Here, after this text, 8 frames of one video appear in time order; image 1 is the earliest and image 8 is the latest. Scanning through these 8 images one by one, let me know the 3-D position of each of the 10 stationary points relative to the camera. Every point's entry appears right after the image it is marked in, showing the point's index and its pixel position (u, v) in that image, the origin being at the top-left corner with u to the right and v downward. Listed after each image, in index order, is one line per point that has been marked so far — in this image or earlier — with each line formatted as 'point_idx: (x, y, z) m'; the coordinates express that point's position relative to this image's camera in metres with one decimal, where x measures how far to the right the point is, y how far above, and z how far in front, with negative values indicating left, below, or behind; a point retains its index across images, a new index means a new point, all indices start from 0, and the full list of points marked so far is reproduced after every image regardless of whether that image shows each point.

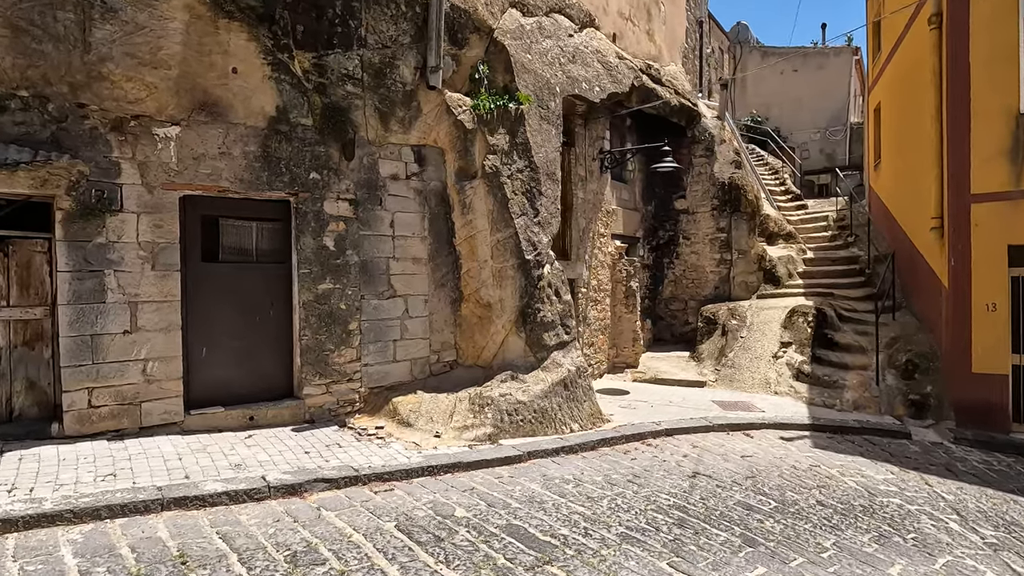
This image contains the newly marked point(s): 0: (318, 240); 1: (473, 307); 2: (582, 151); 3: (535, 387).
0: (-2.0, +0.5, +5.5) m
1: (-0.5, -0.2, +6.5) m
2: (+1.2, +2.3, +9.2) m
3: (+0.2, -1.1, +6.1) m
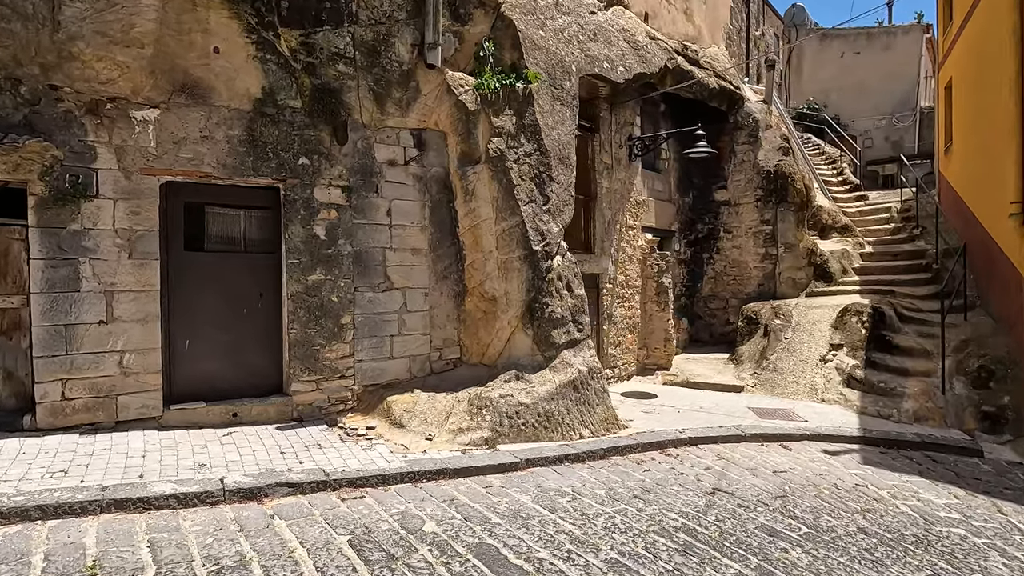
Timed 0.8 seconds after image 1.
0: (-2.0, +0.6, +5.3) m
1: (-0.4, -0.2, +6.0) m
2: (+1.5, +2.4, +8.7) m
3: (+0.3, -1.0, +5.6) m
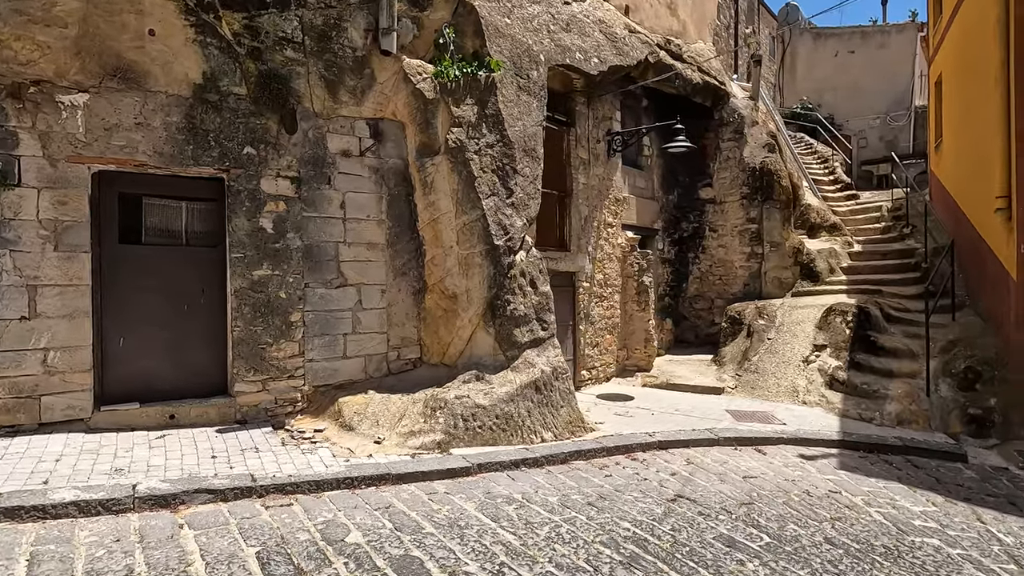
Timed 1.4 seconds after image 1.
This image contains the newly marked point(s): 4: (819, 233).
0: (-2.4, +0.6, +5.0) m
1: (-0.8, -0.1, +5.8) m
2: (+1.1, +2.4, +8.4) m
3: (-0.1, -1.0, +5.4) m
4: (+6.3, +1.1, +11.0) m
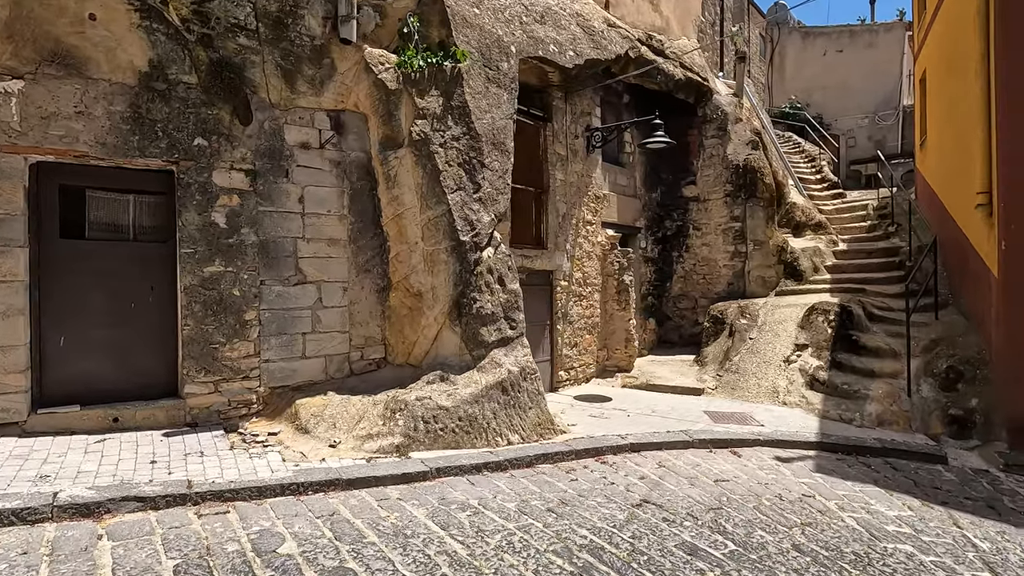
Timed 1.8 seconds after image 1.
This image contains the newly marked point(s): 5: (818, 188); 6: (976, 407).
0: (-2.8, +0.6, +4.8) m
1: (-1.1, -0.1, +5.6) m
2: (+0.8, +2.4, +8.2) m
3: (-0.5, -1.0, +5.2) m
4: (+5.9, +1.1, +10.8) m
5: (+7.9, +2.6, +13.9) m
6: (+5.4, -1.4, +6.3) m
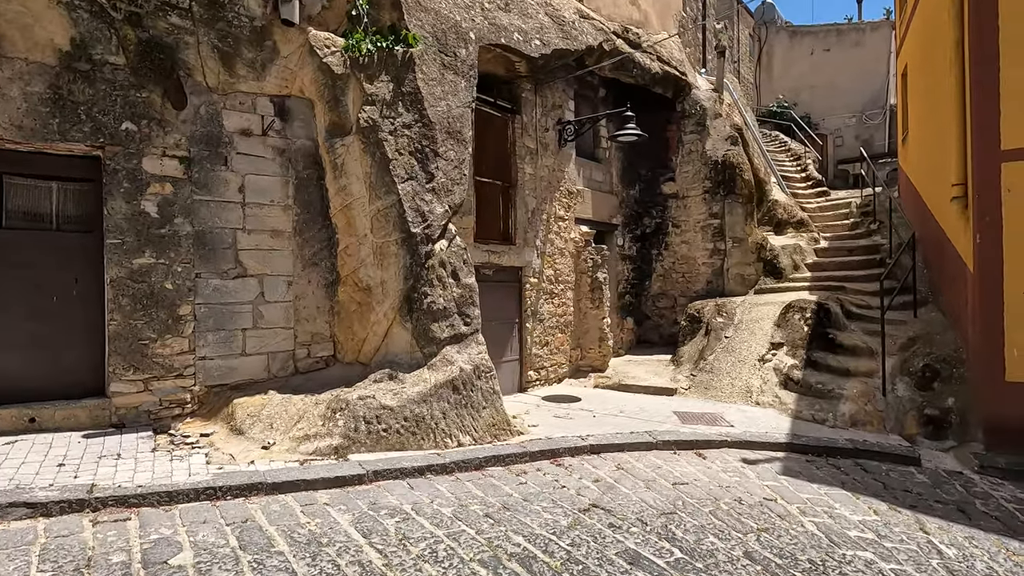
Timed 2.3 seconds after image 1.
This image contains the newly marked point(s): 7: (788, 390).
0: (-3.2, +0.7, +4.6) m
1: (-1.6, 0.0, +5.3) m
2: (+0.3, +2.5, +8.0) m
3: (-0.9, -0.9, +4.9) m
4: (+5.4, +1.1, +10.6) m
5: (+7.4, +2.6, +13.7) m
6: (+5.0, -1.3, +6.1) m
7: (+3.7, -1.4, +7.2) m
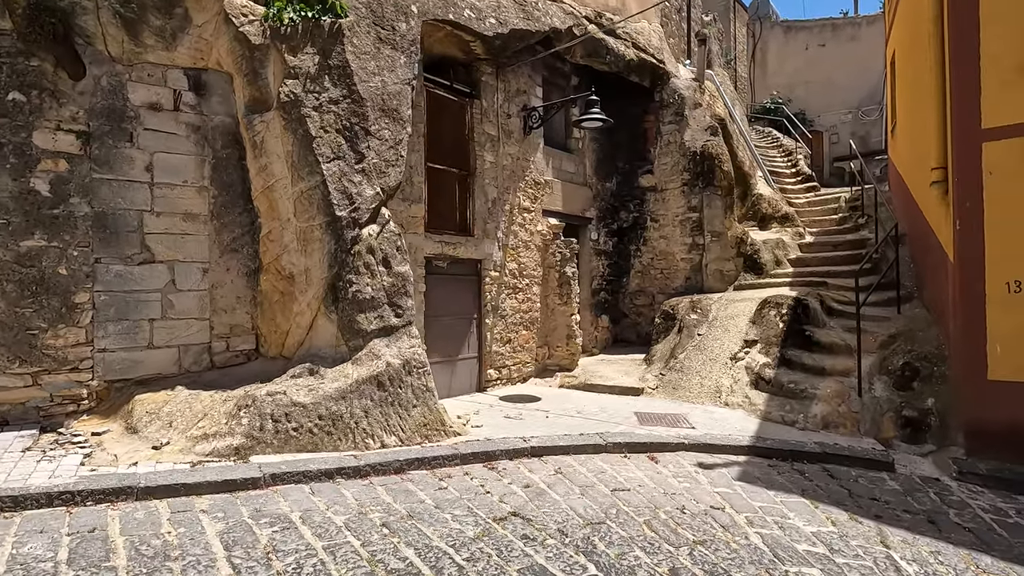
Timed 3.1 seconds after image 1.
0: (-3.8, +0.8, +4.2) m
1: (-2.2, +0.1, +5.0) m
2: (-0.3, +2.6, +7.6) m
3: (-1.5, -0.8, +4.5) m
4: (+4.8, +1.2, +10.2) m
5: (+6.9, +2.6, +13.2) m
6: (+4.4, -1.2, +5.6) m
7: (+3.1, -1.3, +6.8) m
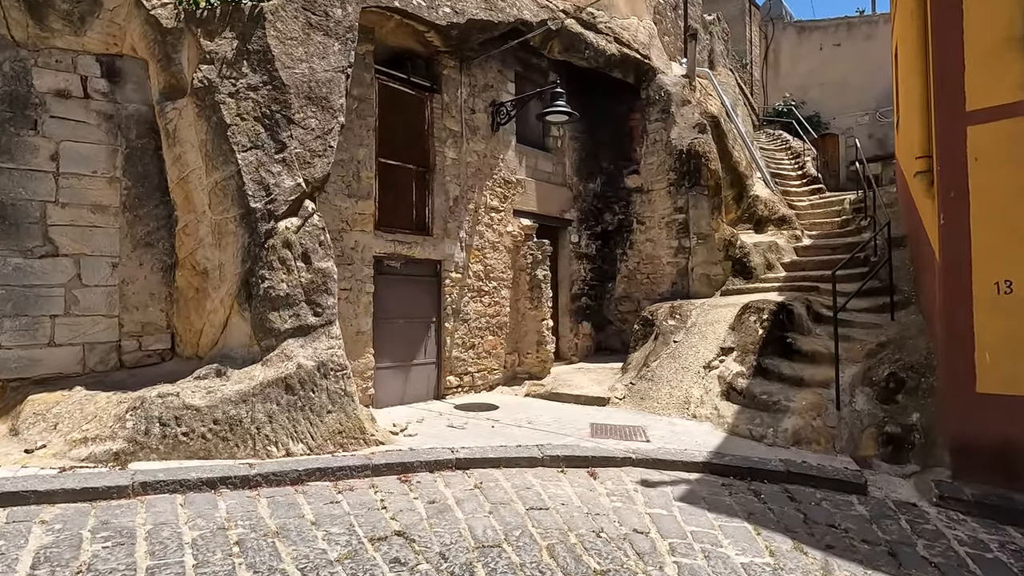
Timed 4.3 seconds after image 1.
0: (-4.5, +0.9, +4.0) m
1: (-2.8, +0.1, +4.7) m
2: (-0.8, +2.5, +7.3) m
3: (-2.2, -0.8, +4.2) m
4: (+4.5, +1.1, +9.6) m
5: (+6.6, +2.4, +12.6) m
6: (+3.8, -1.3, +5.0) m
7: (+2.6, -1.3, +6.2) m
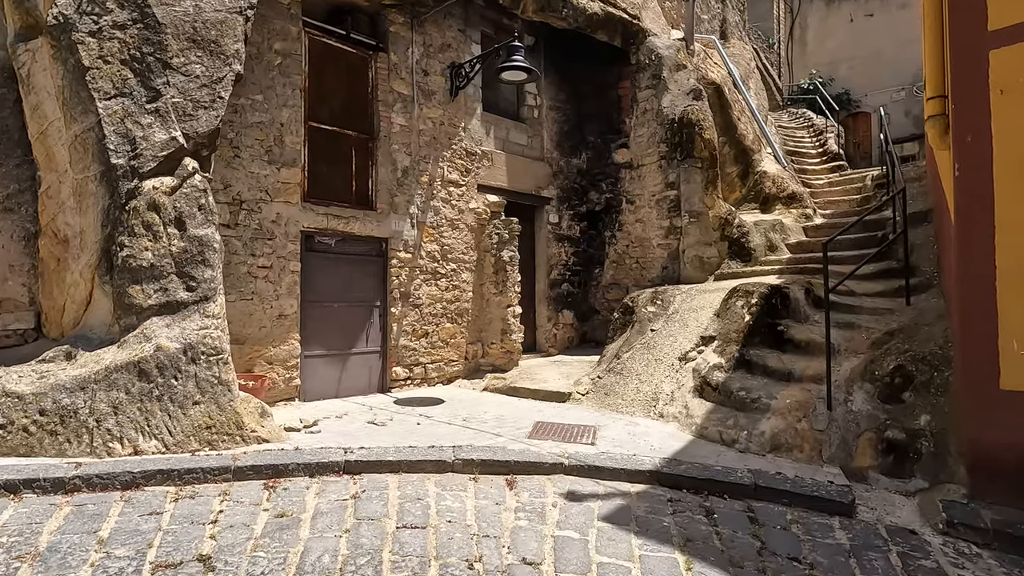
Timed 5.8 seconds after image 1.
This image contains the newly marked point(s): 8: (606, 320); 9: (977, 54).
0: (-5.2, +1.1, +3.5) m
1: (-3.5, +0.3, +4.1) m
2: (-1.3, +2.8, +6.6) m
3: (-2.9, -0.6, +3.6) m
4: (+4.0, +1.3, +8.6) m
5: (+6.4, +2.7, +11.4) m
6: (+3.1, -1.0, +4.0) m
7: (+1.9, -1.1, +5.3) m
8: (+1.6, -0.5, +8.9) m
9: (+3.2, +1.6, +3.7) m
